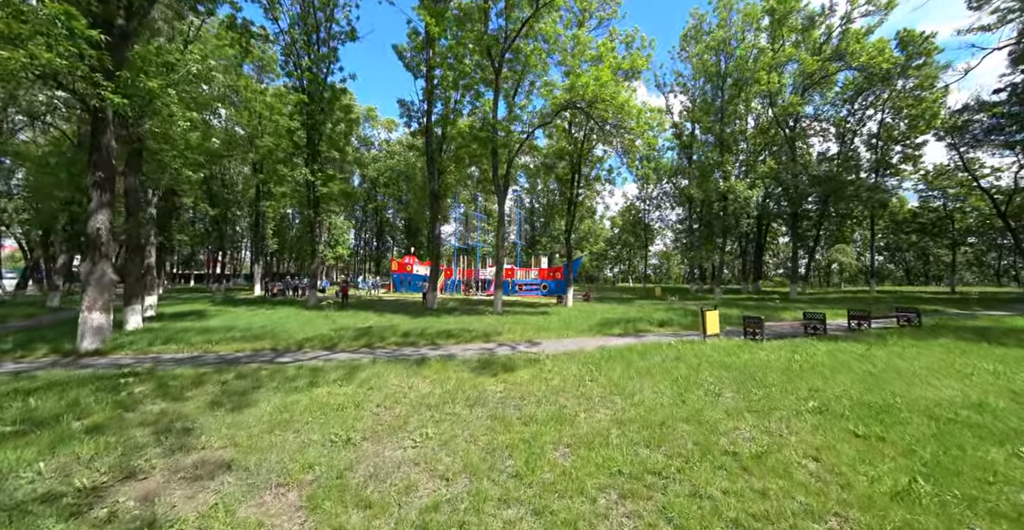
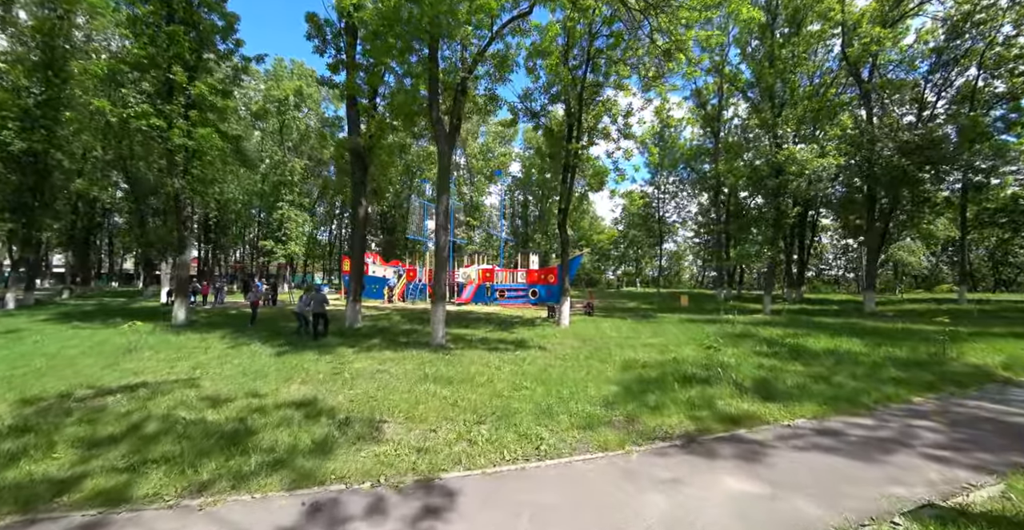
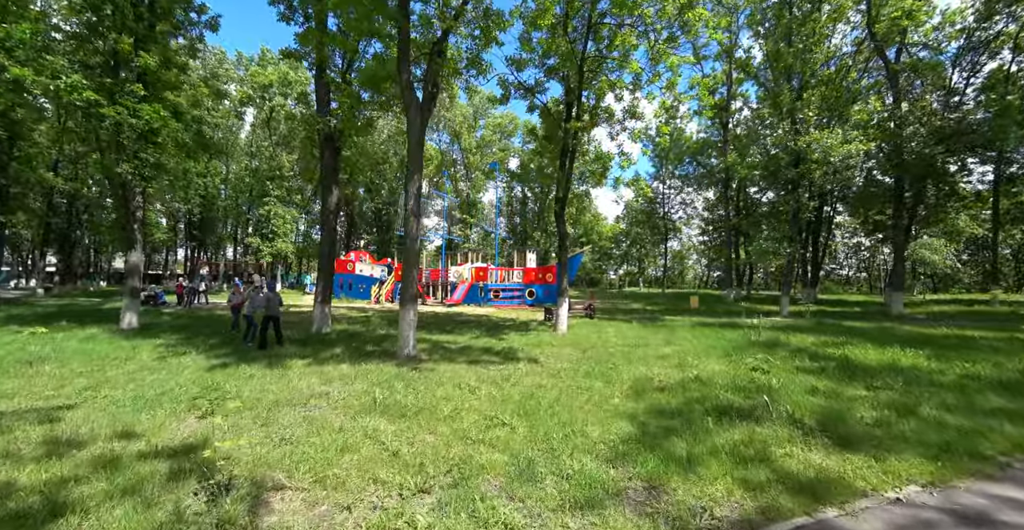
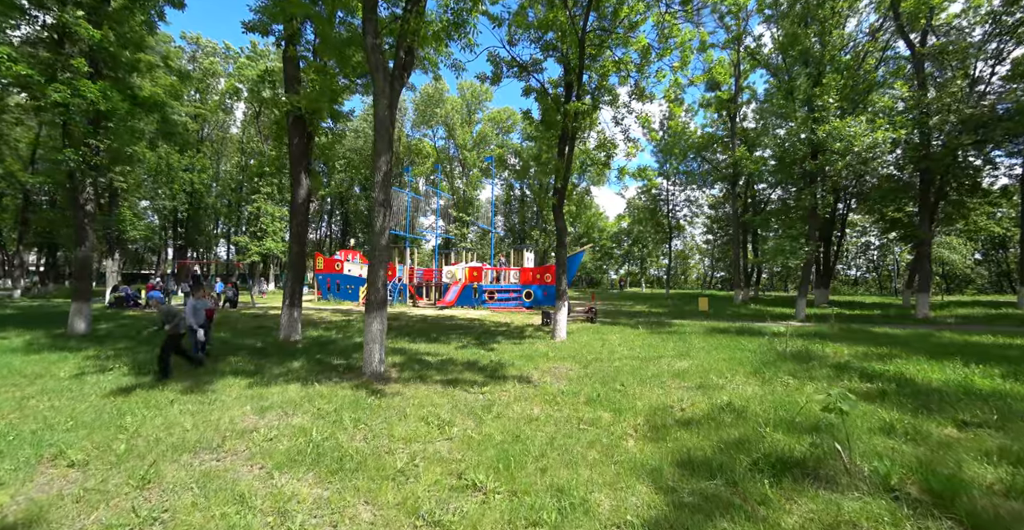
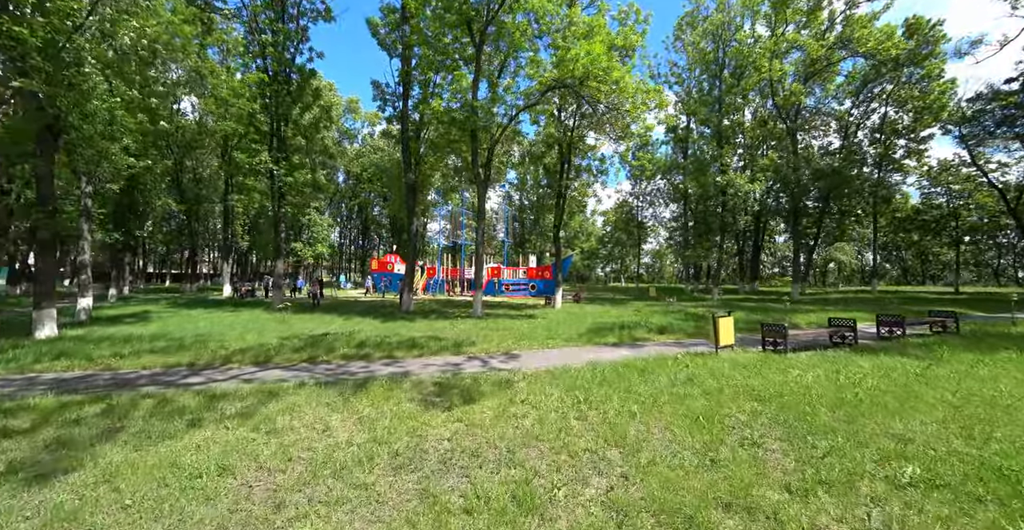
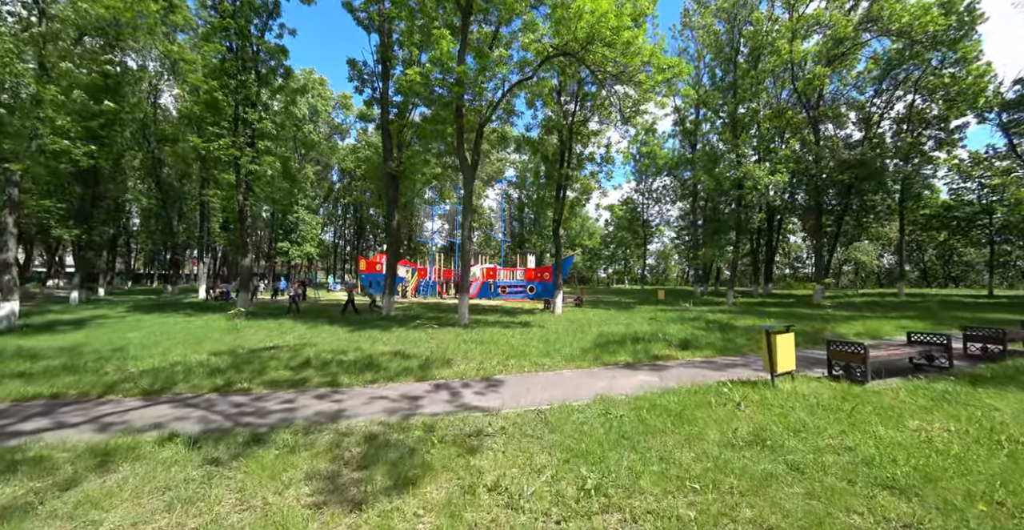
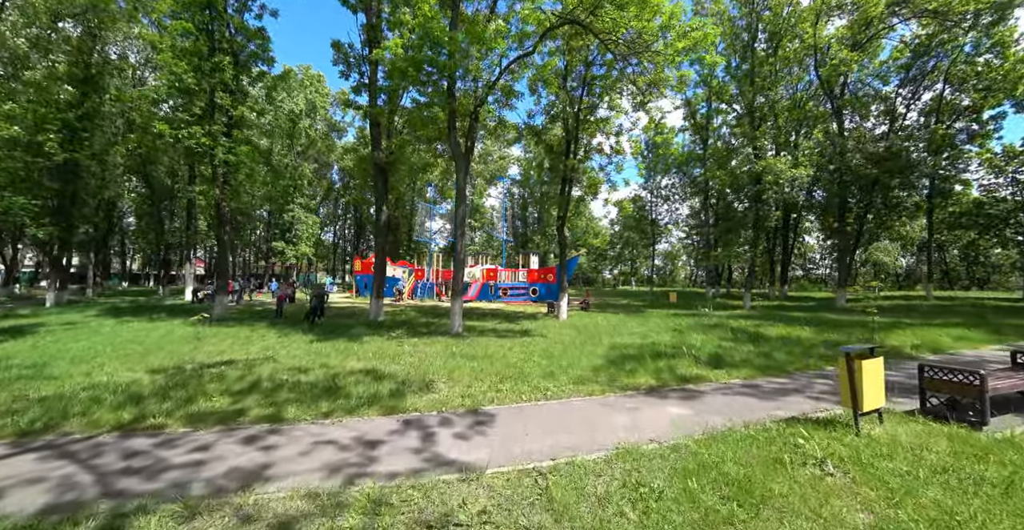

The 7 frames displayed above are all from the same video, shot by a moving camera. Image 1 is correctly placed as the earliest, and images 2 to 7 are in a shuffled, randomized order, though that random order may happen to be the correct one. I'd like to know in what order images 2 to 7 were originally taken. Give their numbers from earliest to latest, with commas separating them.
5, 6, 7, 2, 3, 4
